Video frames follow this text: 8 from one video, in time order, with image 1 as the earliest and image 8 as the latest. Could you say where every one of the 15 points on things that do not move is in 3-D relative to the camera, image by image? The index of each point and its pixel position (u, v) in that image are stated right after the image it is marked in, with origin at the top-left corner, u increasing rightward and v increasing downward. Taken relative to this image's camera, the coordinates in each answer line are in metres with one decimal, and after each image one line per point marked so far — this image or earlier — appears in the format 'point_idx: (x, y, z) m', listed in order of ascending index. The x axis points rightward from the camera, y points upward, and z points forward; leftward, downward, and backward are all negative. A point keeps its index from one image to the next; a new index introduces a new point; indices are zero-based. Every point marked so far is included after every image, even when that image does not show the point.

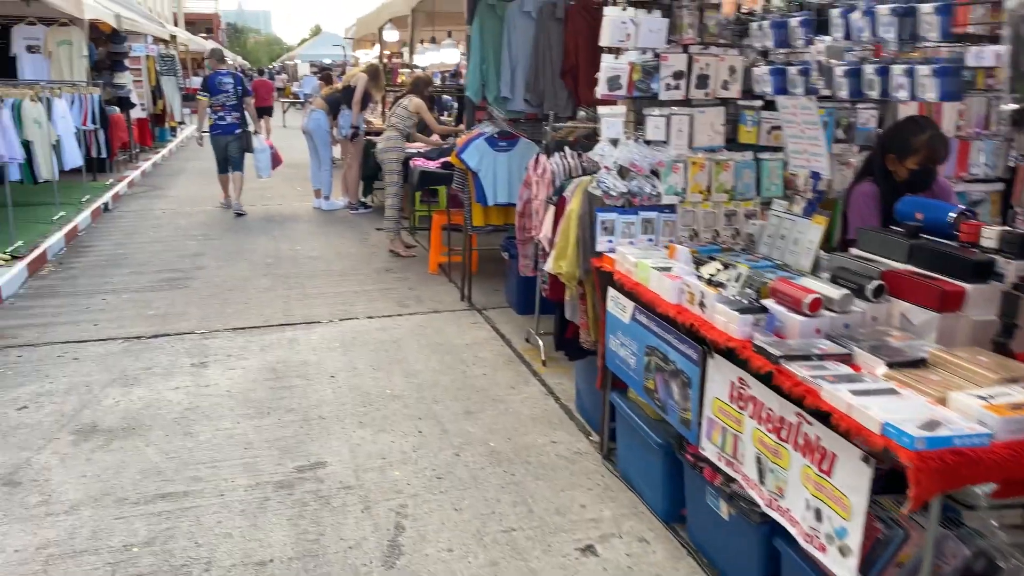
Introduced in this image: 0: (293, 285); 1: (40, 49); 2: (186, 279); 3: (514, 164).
0: (-1.6, 0.0, +6.3) m
1: (-6.0, +3.1, +10.8) m
2: (-2.5, +0.1, +6.5) m
3: (0.0, +0.8, +5.3) m
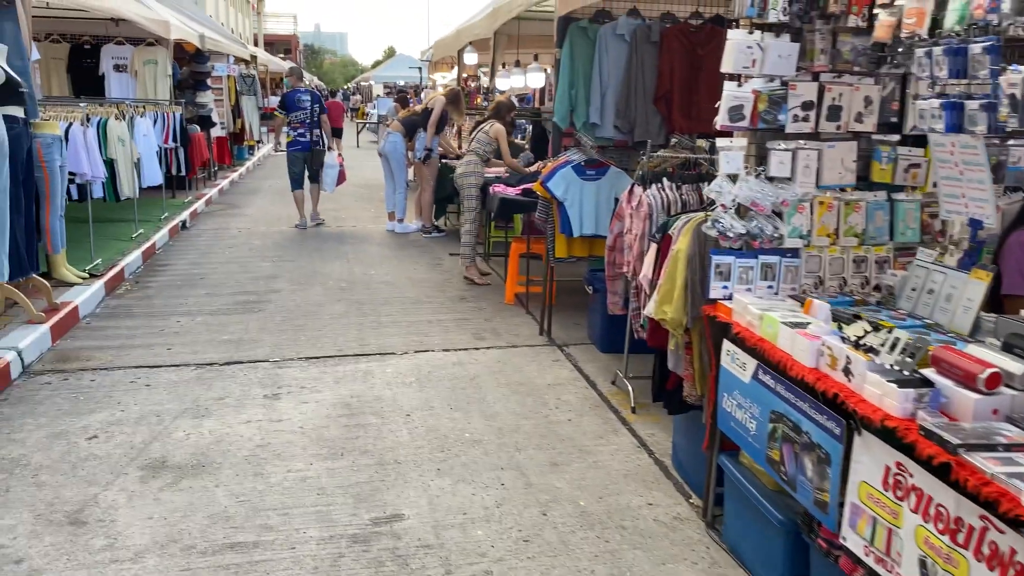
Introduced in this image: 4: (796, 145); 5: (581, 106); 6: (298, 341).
0: (-1.1, -0.2, +6.2) m
1: (-5.0, +2.9, +11.0) m
2: (-1.9, -0.1, +6.4) m
3: (+0.5, +0.6, +5.0) m
4: (+1.0, +0.5, +2.9) m
5: (+0.4, +1.1, +5.2) m
6: (-1.4, -0.3, +5.4) m
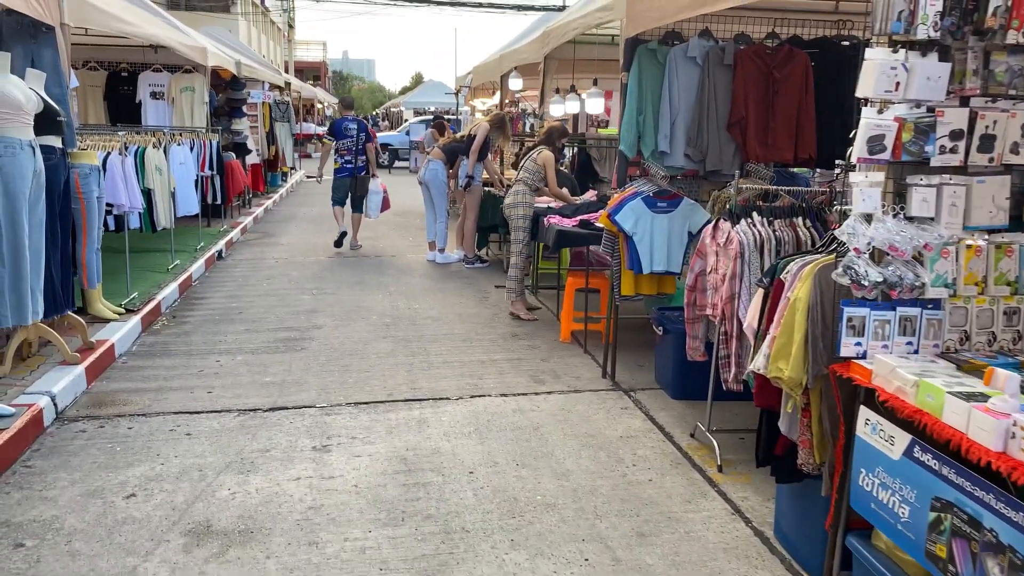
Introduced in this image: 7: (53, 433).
0: (-0.7, -0.4, +5.8) m
1: (-4.5, +2.5, +10.9) m
2: (-1.5, -0.4, +6.1) m
3: (+0.9, +0.3, +4.6) m
4: (+1.3, +0.3, +2.5) m
5: (+0.8, +0.9, +4.9) m
6: (-1.0, -0.6, +5.1) m
7: (-2.3, -0.7, +4.3) m
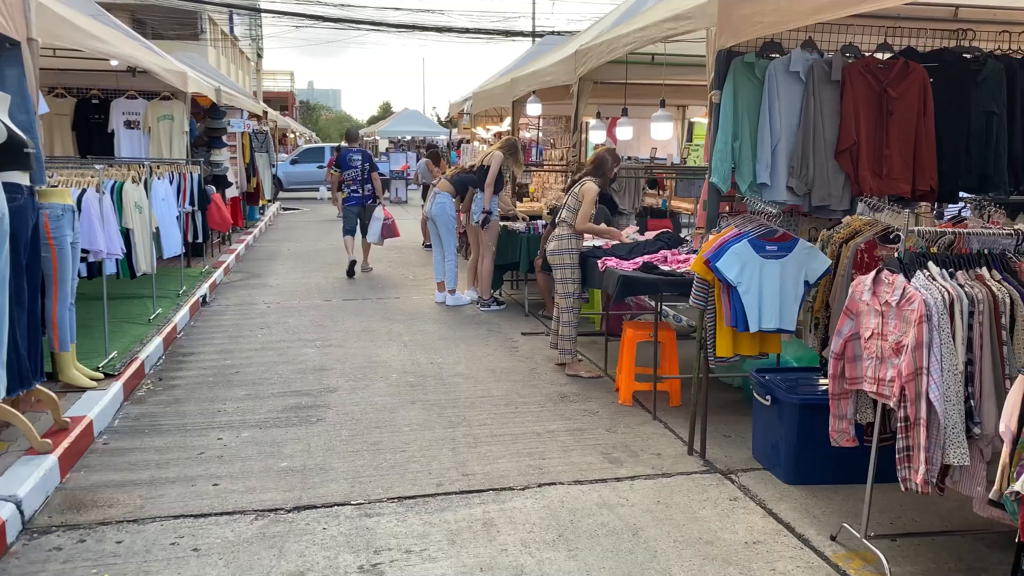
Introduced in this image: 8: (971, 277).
0: (-0.3, -0.8, +4.9) m
1: (-4.4, +1.9, +9.9) m
2: (-1.2, -0.7, +5.1) m
3: (+1.2, +0.1, +3.8) m
4: (+1.7, +0.1, +1.7) m
5: (+1.1, +0.6, +4.1) m
6: (-0.6, -0.9, +4.1) m
7: (-1.9, -1.0, +3.3) m
8: (+1.6, 0.0, +2.9) m
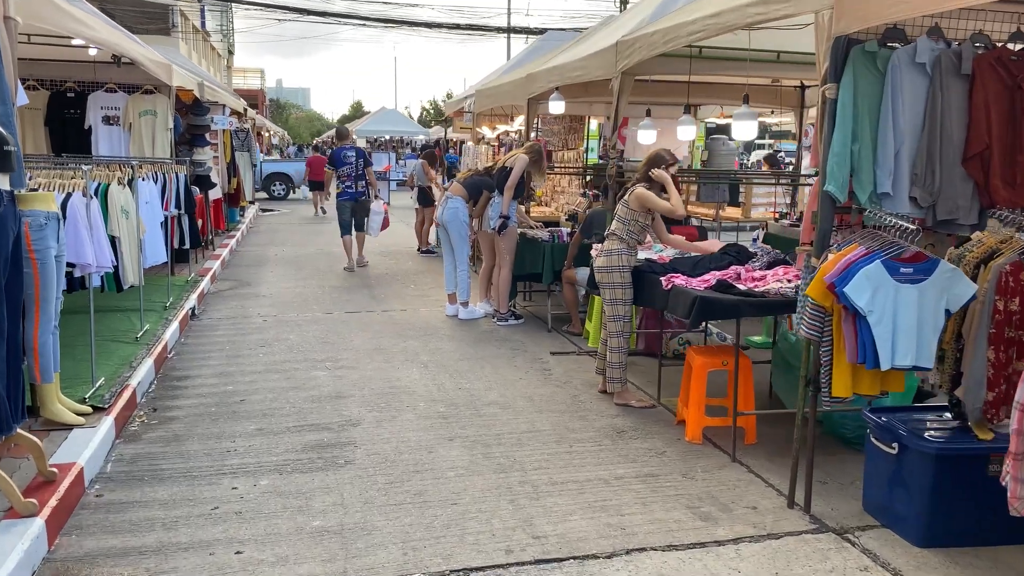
0: (0.0, -0.9, +4.3) m
1: (-4.2, +1.8, +9.2) m
2: (-0.9, -0.8, +4.5) m
3: (+1.6, -0.1, +3.2) m
4: (+2.1, 0.0, +1.1) m
5: (+1.5, +0.5, +3.5) m
6: (-0.3, -1.0, +3.5) m
7: (-1.6, -1.2, +2.6) m
8: (+2.0, -0.1, +2.4) m
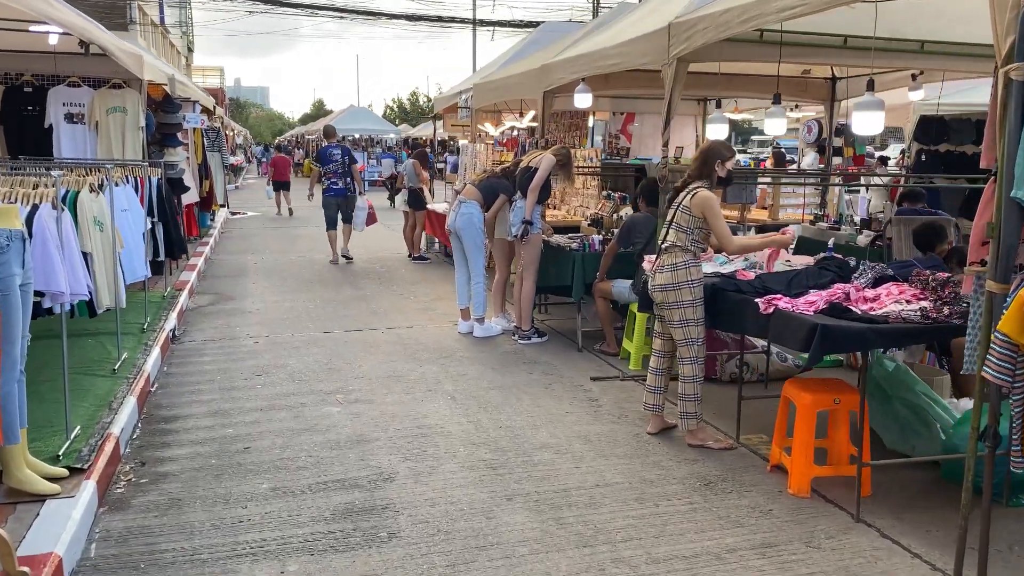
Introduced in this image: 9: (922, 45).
0: (+0.3, -1.0, +3.5) m
1: (-4.1, +1.6, +8.2) m
2: (-0.6, -1.0, +3.7) m
3: (+1.9, -0.2, +2.5) m
4: (+2.6, -0.1, +0.4) m
5: (+1.8, +0.4, +2.8) m
6: (+0.1, -1.1, +2.7) m
7: (-1.2, -1.3, +1.8) m
8: (+2.4, -0.2, +1.7) m
9: (+2.7, +1.6, +5.6) m
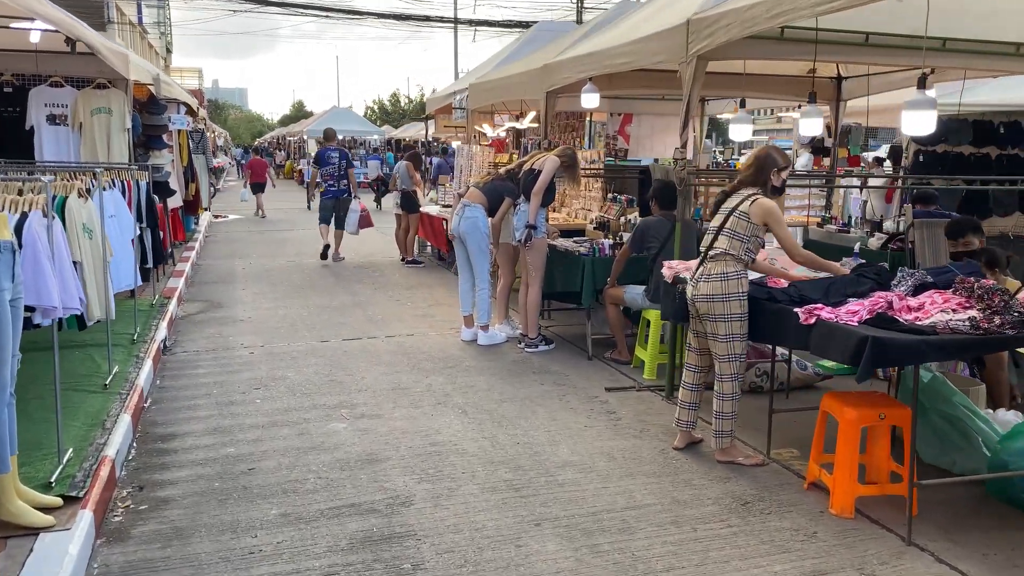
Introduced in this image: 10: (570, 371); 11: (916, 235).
0: (+0.4, -1.0, +3.3) m
1: (-4.1, +1.6, +7.9) m
2: (-0.4, -1.0, +3.4) m
3: (+2.1, -0.2, +2.4) m
4: (+2.7, -0.1, +0.3) m
5: (+1.9, +0.4, +2.6) m
6: (+0.2, -1.2, +2.5) m
7: (-1.0, -1.3, +1.6) m
8: (+2.5, -0.2, +1.5) m
9: (+2.8, +1.6, +5.4) m
10: (+0.4, -0.6, +6.0) m
11: (+2.6, +0.3, +5.5) m
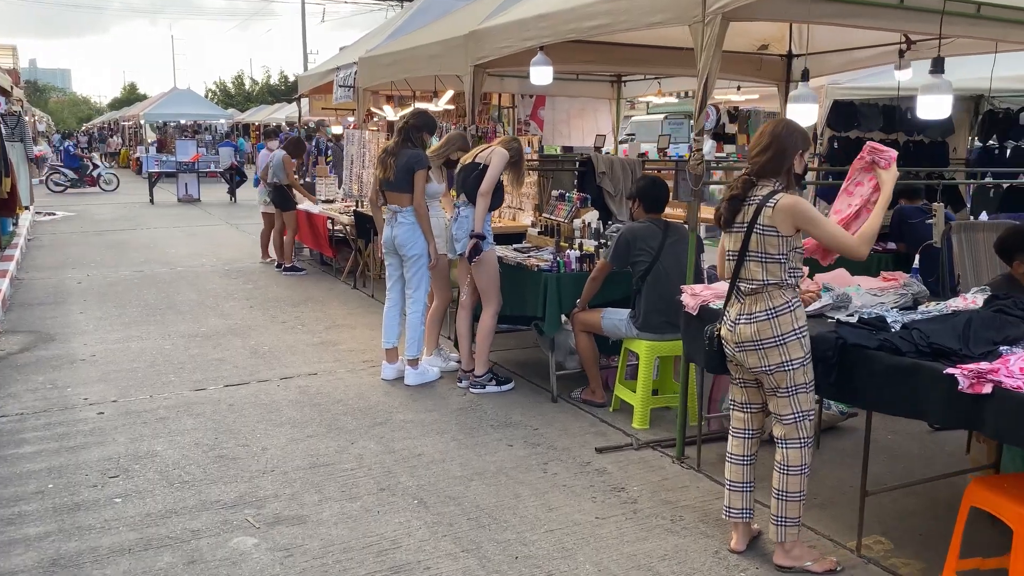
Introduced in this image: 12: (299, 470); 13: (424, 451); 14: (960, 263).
0: (+0.6, -1.2, +2.0) m
1: (-4.7, +1.3, +5.7) m
2: (-0.3, -1.2, +2.0) m
3: (+2.4, -0.3, +1.4) m
4: (+3.4, -0.3, -0.6) m
5: (+2.2, +0.2, +1.6) m
6: (+0.5, -1.4, +1.2) m
7: (-0.5, -1.6, +0.1) m
8: (+3.0, -0.3, +0.6) m
9: (+2.5, +1.5, +4.5) m
10: (+0.1, -0.7, +4.7) m
11: (+2.4, +0.3, +4.5) m
12: (-1.0, -0.9, +4.1) m
13: (-0.4, -0.8, +4.3) m
14: (+2.4, +0.1, +4.5) m
